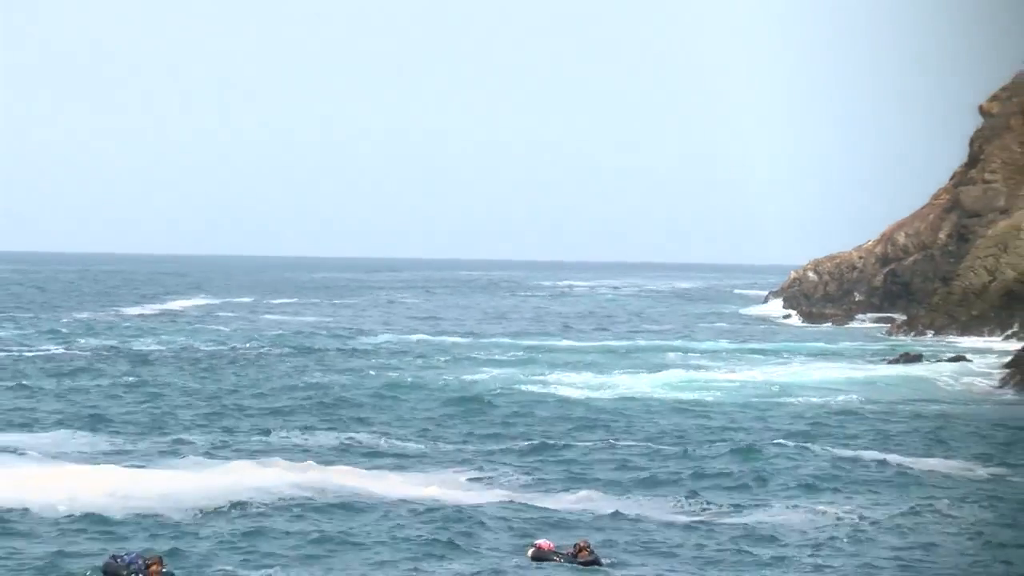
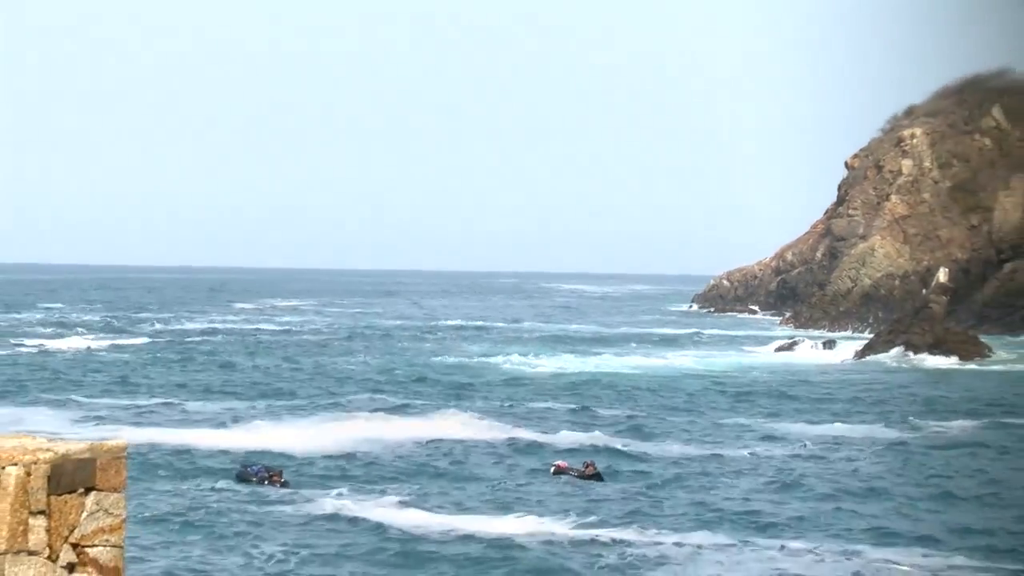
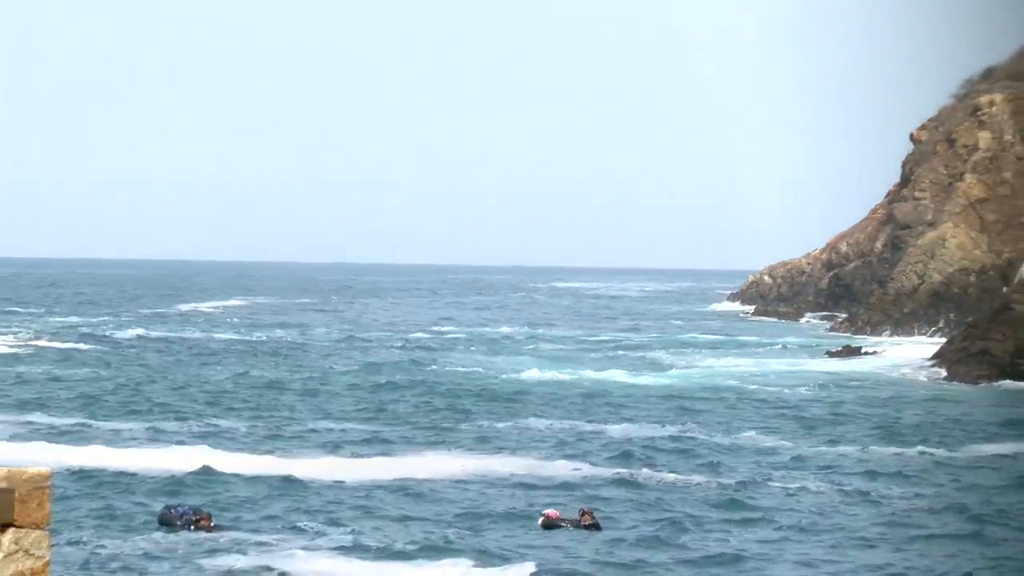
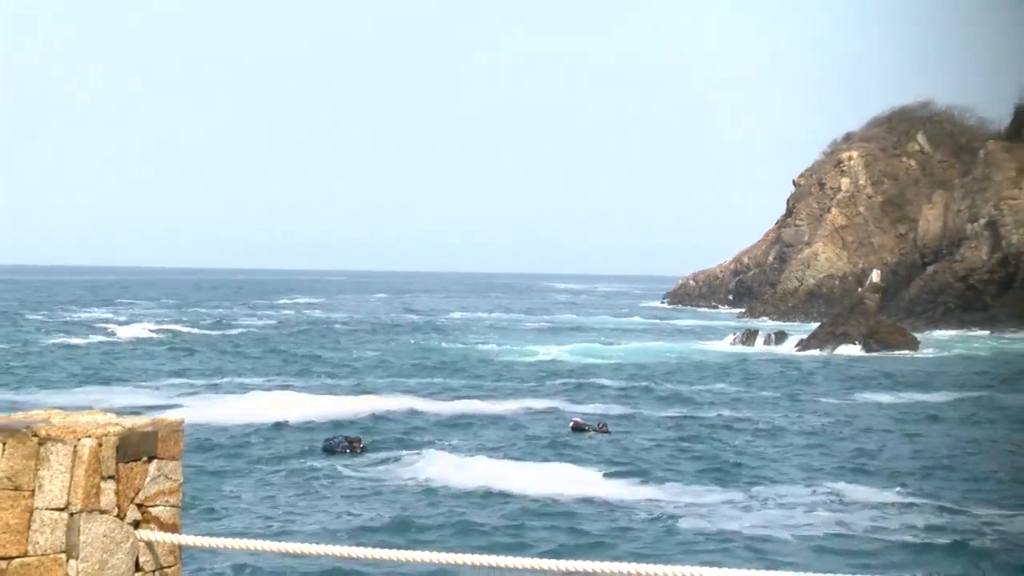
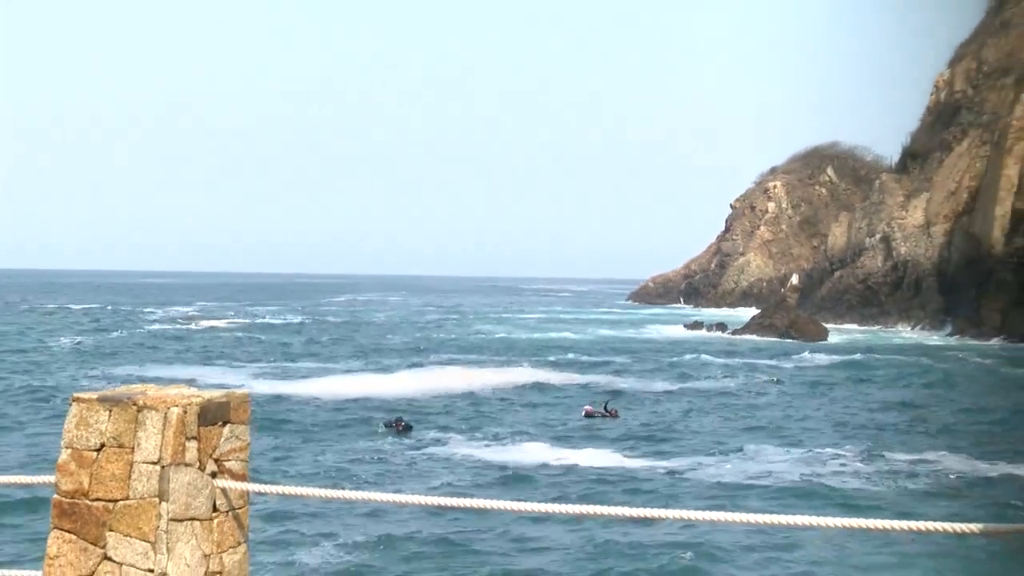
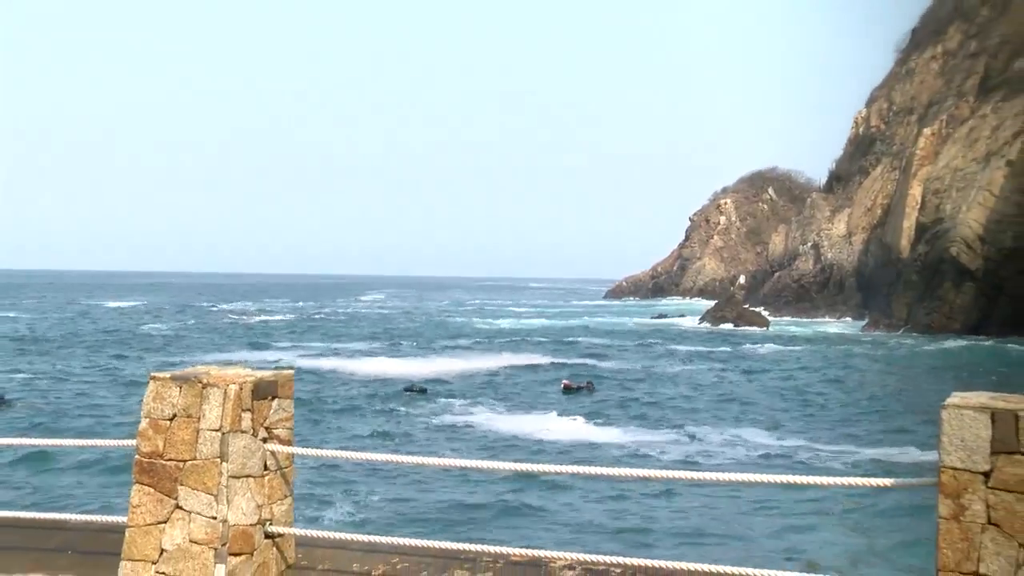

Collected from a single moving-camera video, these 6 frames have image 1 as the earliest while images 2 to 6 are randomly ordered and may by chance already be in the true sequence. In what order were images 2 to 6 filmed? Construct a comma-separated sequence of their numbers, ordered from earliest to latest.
3, 2, 4, 5, 6
